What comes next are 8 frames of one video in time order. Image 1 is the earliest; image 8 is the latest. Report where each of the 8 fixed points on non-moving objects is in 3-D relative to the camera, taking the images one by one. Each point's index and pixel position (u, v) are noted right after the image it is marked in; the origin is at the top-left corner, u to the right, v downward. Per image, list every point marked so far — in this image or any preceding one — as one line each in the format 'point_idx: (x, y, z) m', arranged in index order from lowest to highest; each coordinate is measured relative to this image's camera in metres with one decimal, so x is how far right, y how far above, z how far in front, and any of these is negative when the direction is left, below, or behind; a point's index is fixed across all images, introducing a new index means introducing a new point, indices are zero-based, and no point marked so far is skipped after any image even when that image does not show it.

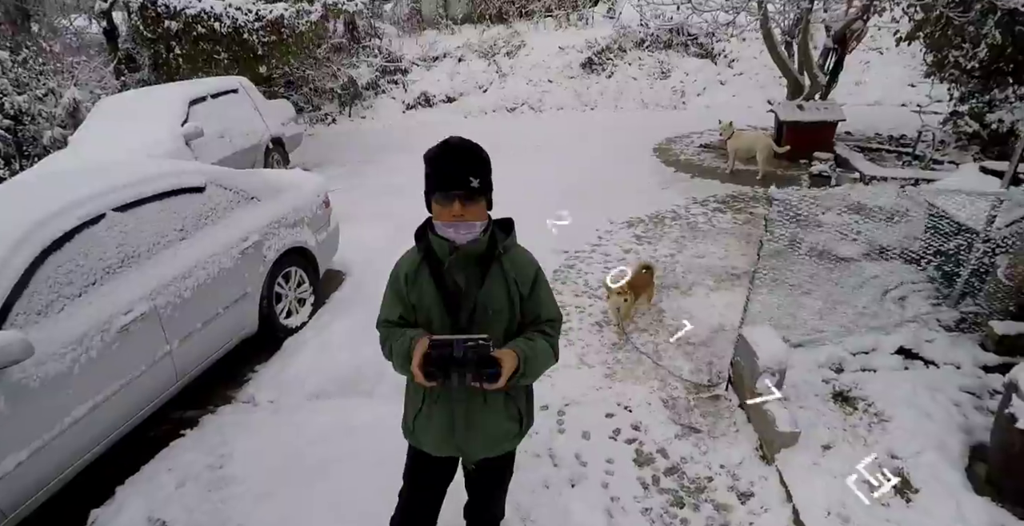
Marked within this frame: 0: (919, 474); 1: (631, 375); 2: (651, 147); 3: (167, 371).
0: (+1.0, -0.5, +1.6) m
1: (+0.4, -0.4, +2.0) m
2: (+1.2, +1.0, +5.1) m
3: (-1.1, -0.4, +2.1) m
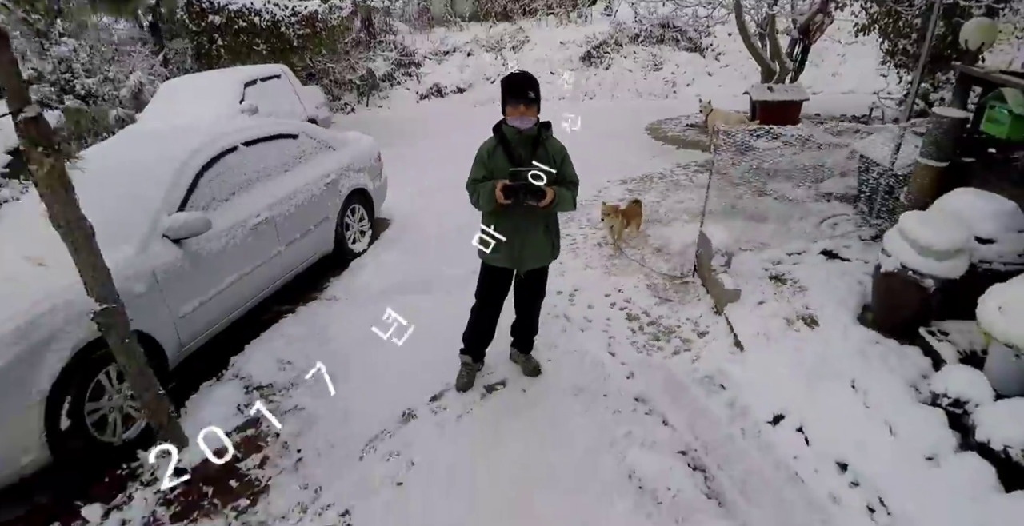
0: (+1.1, -0.2, +2.3) m
1: (+0.5, 0.0, +2.6) m
2: (+1.3, +1.4, +5.7) m
3: (-1.0, 0.0, +2.8) m
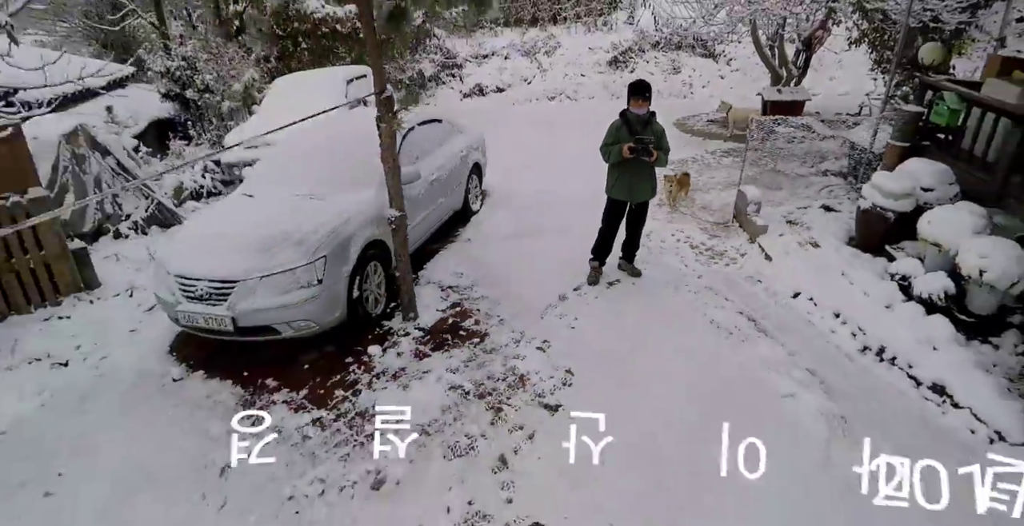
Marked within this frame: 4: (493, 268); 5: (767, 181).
0: (+1.7, +0.1, +3.3) m
1: (+1.1, +0.3, +3.7) m
2: (+1.9, +1.7, +6.8) m
3: (-0.5, +0.3, +3.8) m
4: (-0.1, 0.0, +3.4) m
5: (+1.9, +0.6, +4.3) m
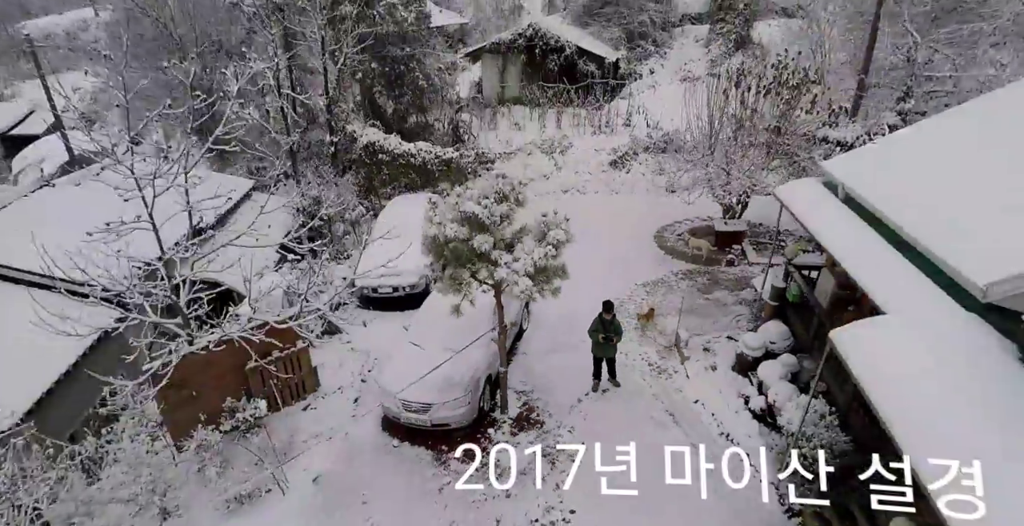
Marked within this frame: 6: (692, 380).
0: (+2.1, -1.1, +6.0) m
1: (+1.5, -0.9, +6.4) m
2: (+2.3, +0.5, +9.5) m
3: (0.0, -0.9, +6.5) m
4: (+0.3, -1.2, +6.1) m
5: (+2.3, -0.6, +7.0) m
6: (+1.8, -1.2, +6.1) m
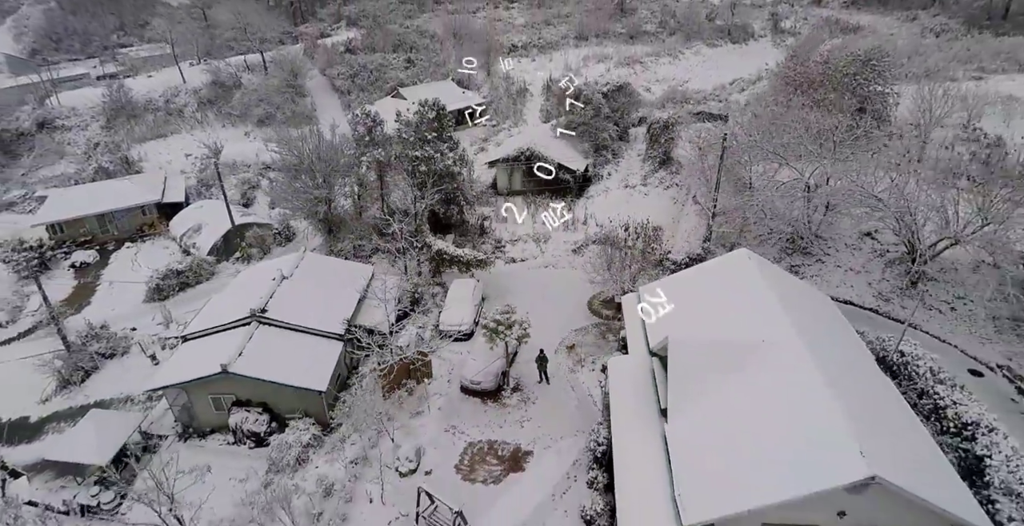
0: (+2.1, -2.7, +14.9) m
1: (+1.5, -2.6, +15.2) m
2: (+2.4, -1.2, +18.3) m
3: (0.0, -2.5, +15.4) m
4: (+0.3, -2.9, +14.9) m
5: (+2.4, -2.2, +15.8) m
6: (+1.8, -2.9, +14.9) m
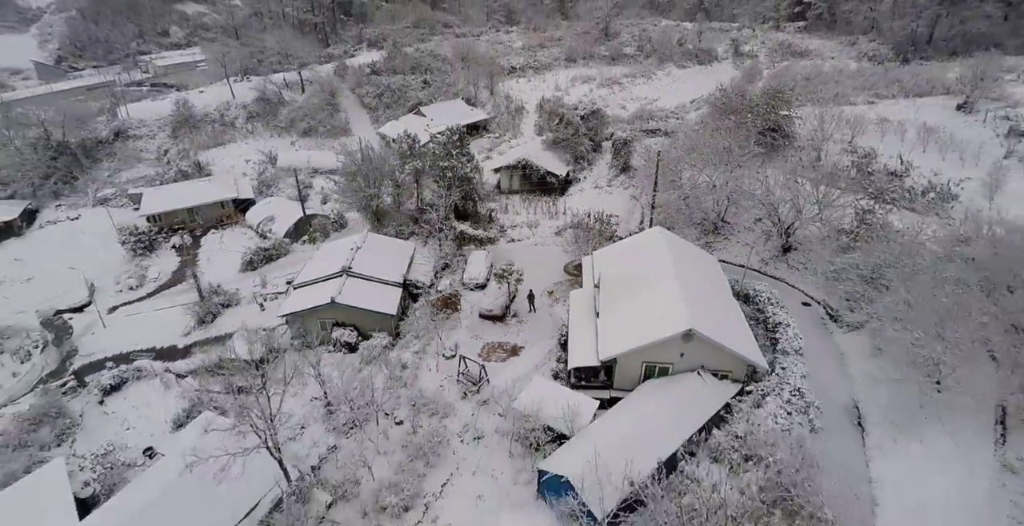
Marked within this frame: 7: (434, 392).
0: (+2.1, -1.6, +23.4) m
1: (+1.5, -1.4, +23.8) m
2: (+2.4, 0.0, +26.9) m
3: (0.0, -1.4, +24.0) m
4: (+0.3, -1.7, +23.5) m
5: (+2.4, -1.1, +24.4) m
6: (+1.8, -1.7, +23.4) m
7: (-2.8, -4.3, +19.7) m
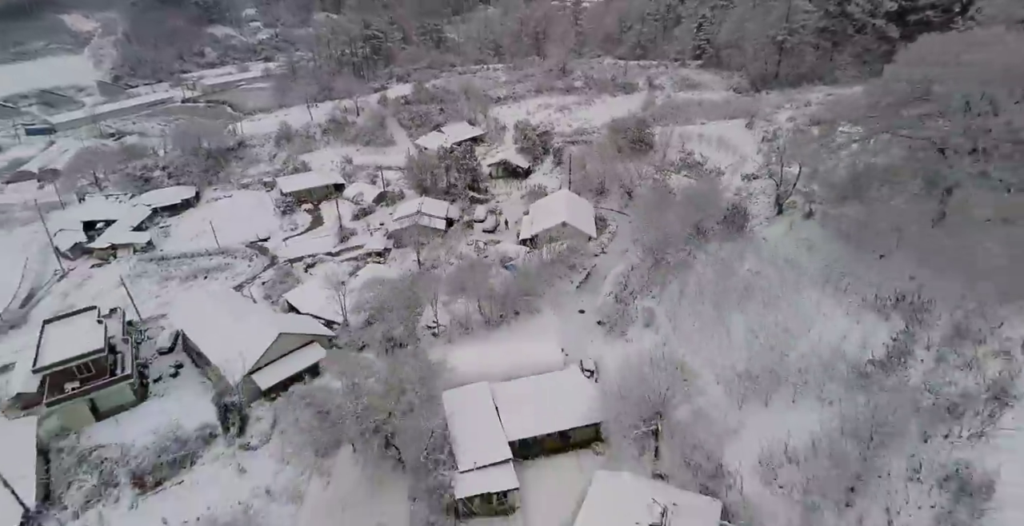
0: (+0.8, +3.7, +51.4) m
1: (+0.2, +3.9, +51.8) m
2: (+1.0, +5.3, +54.9) m
3: (-1.4, +3.9, +51.9) m
4: (-1.0, +3.6, +51.5) m
5: (+1.0, +4.2, +52.4) m
6: (+0.5, +3.6, +51.4) m
7: (-4.0, +1.0, +47.6) m
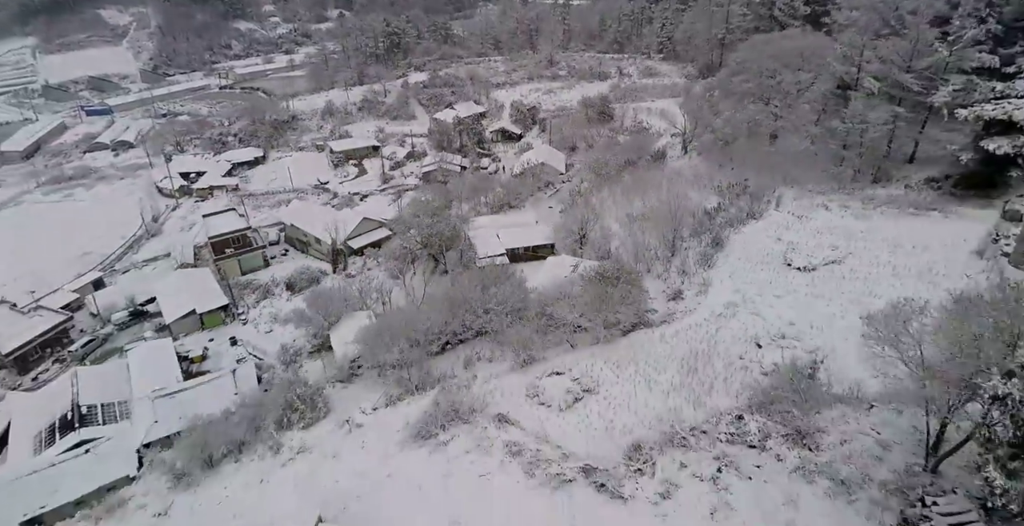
0: (+0.3, +12.5, +72.7) m
1: (-0.4, +12.7, +73.0) m
2: (+0.4, +14.1, +76.2) m
3: (-1.9, +12.7, +73.2) m
4: (-1.6, +12.4, +72.7) m
5: (+0.5, +13.0, +73.6) m
6: (-0.1, +12.4, +72.7) m
7: (-4.6, +9.8, +68.8) m
